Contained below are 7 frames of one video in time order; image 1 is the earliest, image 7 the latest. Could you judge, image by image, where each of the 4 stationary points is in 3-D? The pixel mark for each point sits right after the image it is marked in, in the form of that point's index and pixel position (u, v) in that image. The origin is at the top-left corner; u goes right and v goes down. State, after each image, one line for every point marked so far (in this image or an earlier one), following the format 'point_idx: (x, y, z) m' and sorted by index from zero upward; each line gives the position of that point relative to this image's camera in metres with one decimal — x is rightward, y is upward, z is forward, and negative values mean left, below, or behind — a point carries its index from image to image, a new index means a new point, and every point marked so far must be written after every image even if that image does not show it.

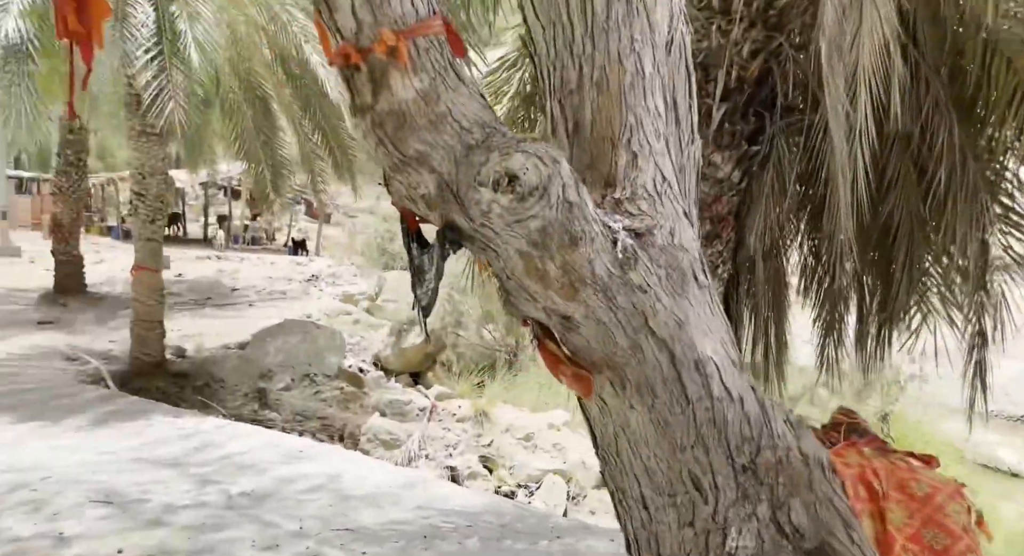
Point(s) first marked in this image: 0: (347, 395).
0: (-1.6, -1.1, +6.3) m
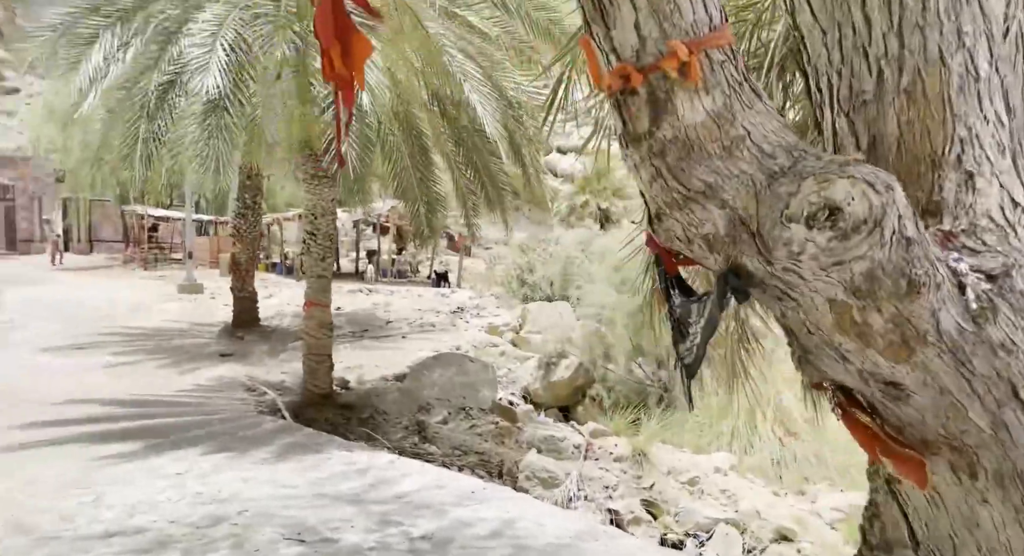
0: (-0.1, -1.5, +6.2) m
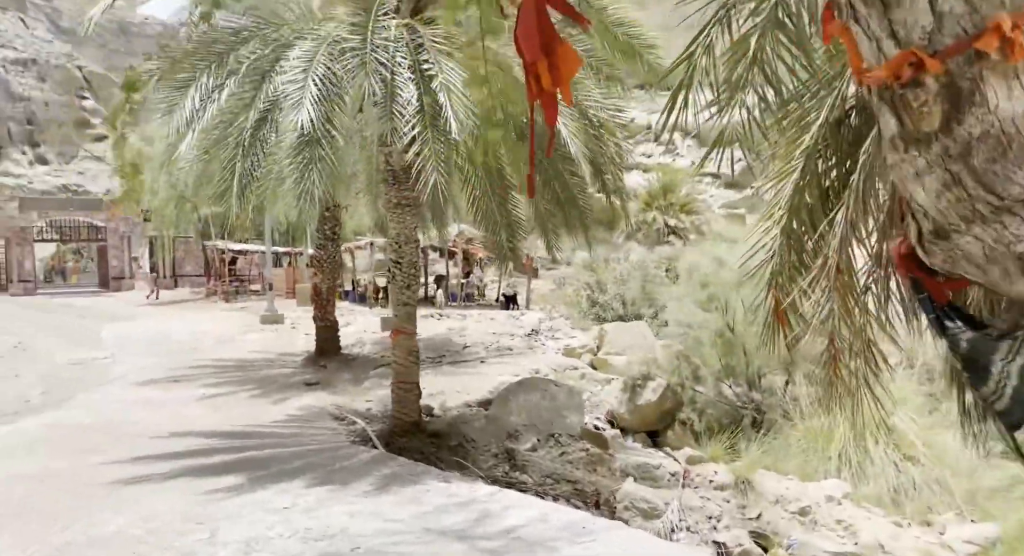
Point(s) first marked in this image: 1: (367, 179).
0: (+0.8, -1.7, +6.0) m
1: (-1.9, +1.3, +8.6) m
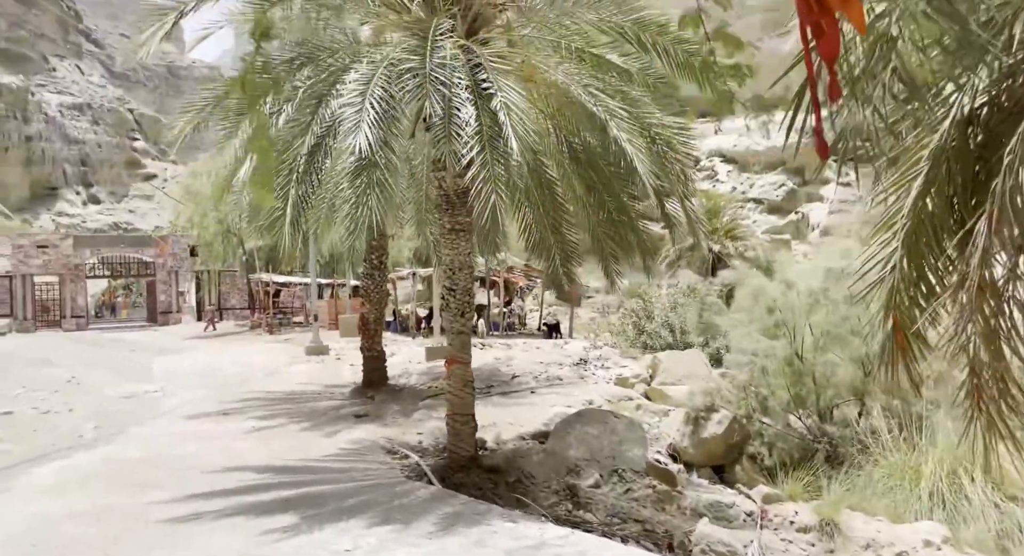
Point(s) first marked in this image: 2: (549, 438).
0: (+1.3, -1.9, +5.7) m
1: (-1.3, +0.9, +8.6) m
2: (+0.4, -1.6, +6.4) m
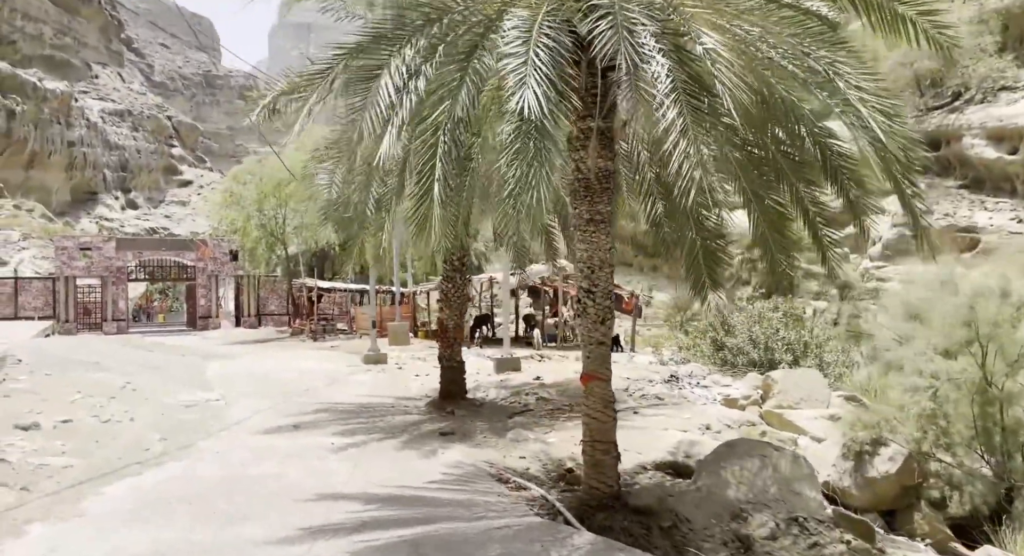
0: (+2.5, -1.9, +4.6) m
1: (0.0, +0.9, +7.7) m
2: (+1.6, -1.6, +5.4) m
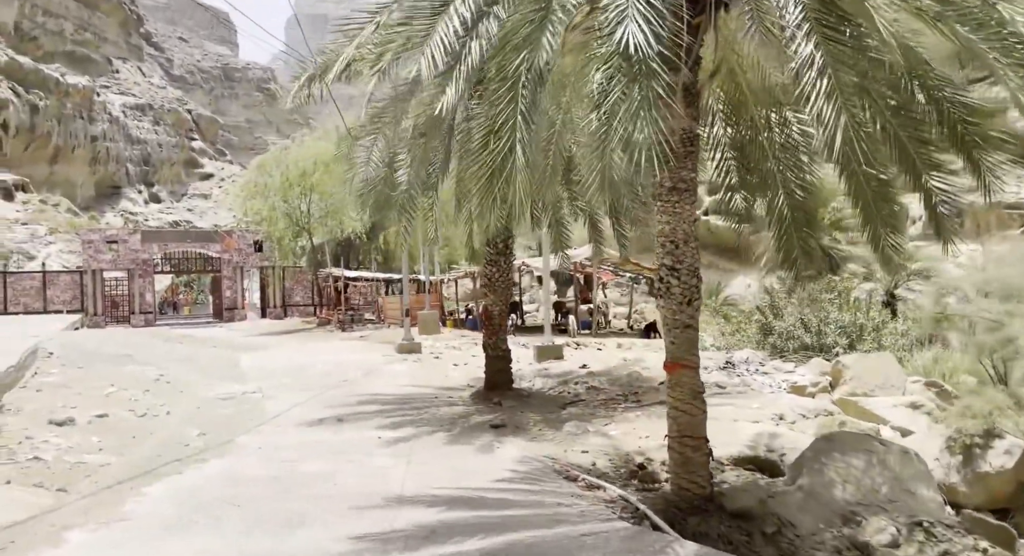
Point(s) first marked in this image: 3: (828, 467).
0: (+3.0, -1.7, +4.1) m
1: (+0.6, +1.1, +7.1) m
2: (+2.1, -1.4, +4.9) m
3: (+2.3, -1.4, +4.7) m
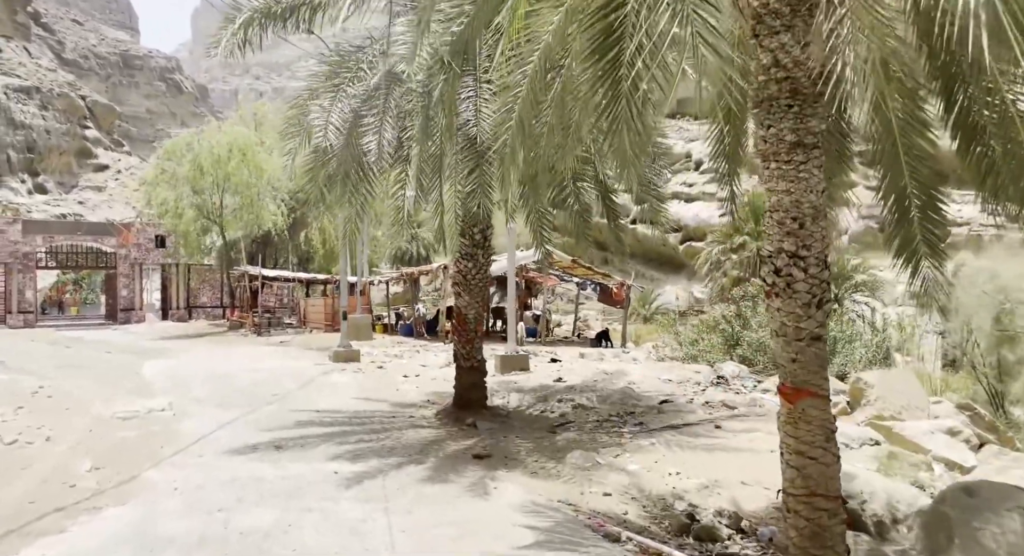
0: (+3.3, -1.7, +3.0) m
1: (+0.7, +1.1, +5.8) m
2: (+2.4, -1.4, +3.7) m
3: (+2.6, -1.3, +3.5) m
